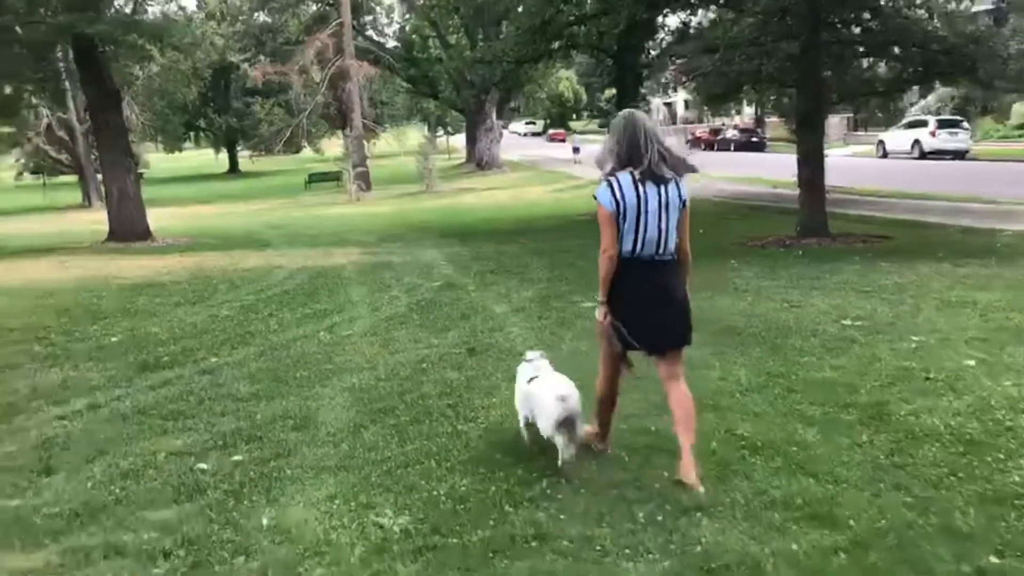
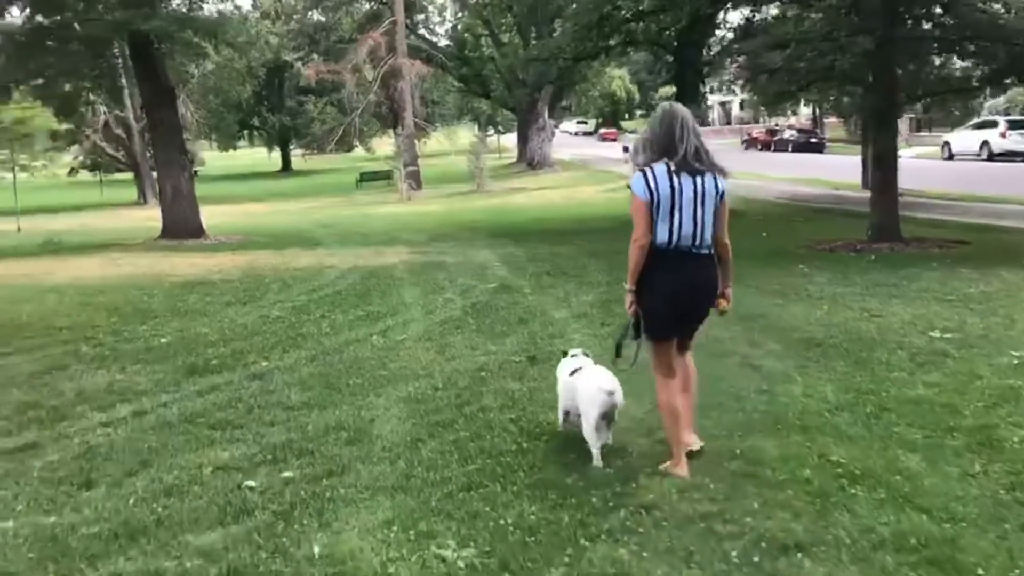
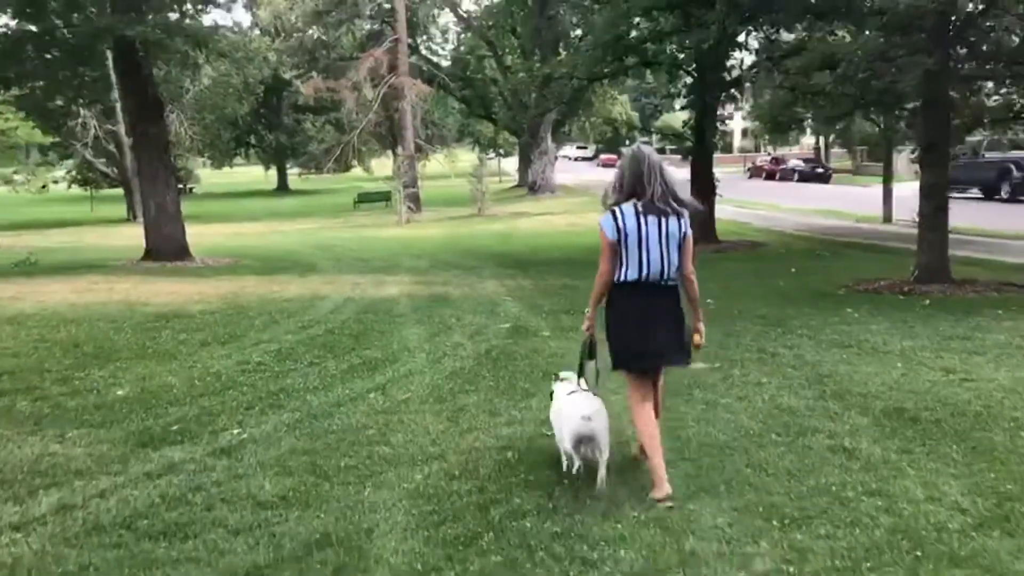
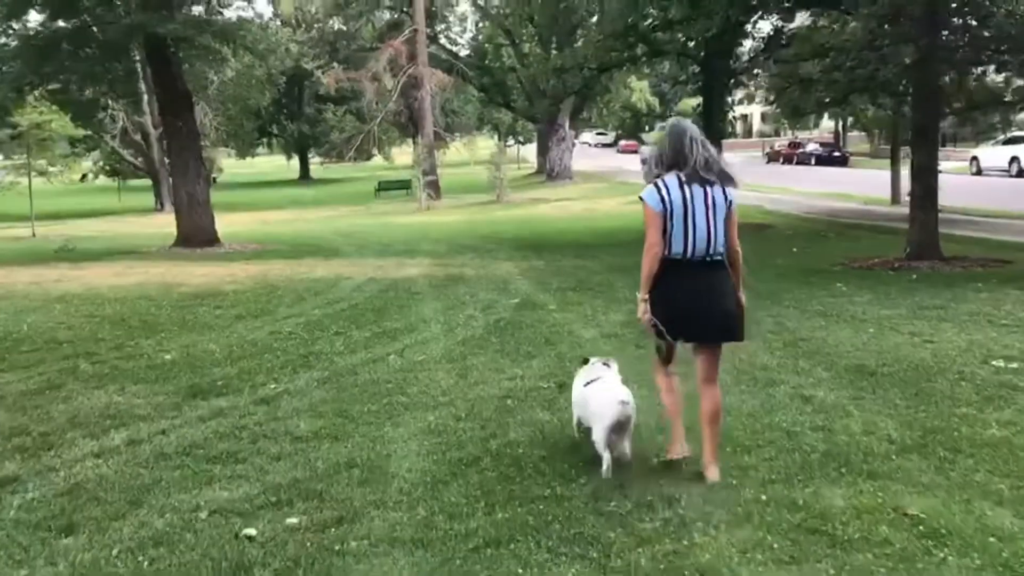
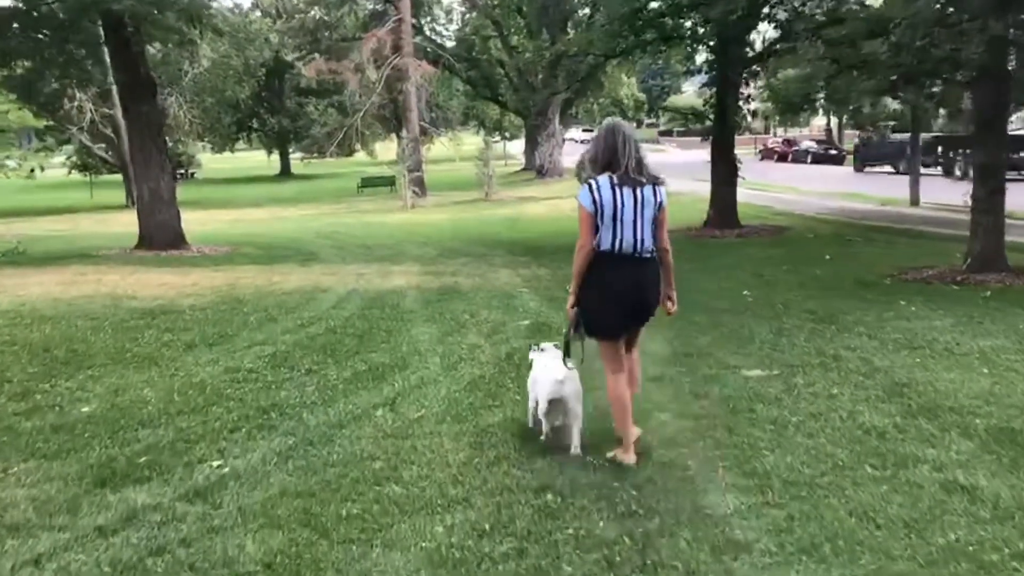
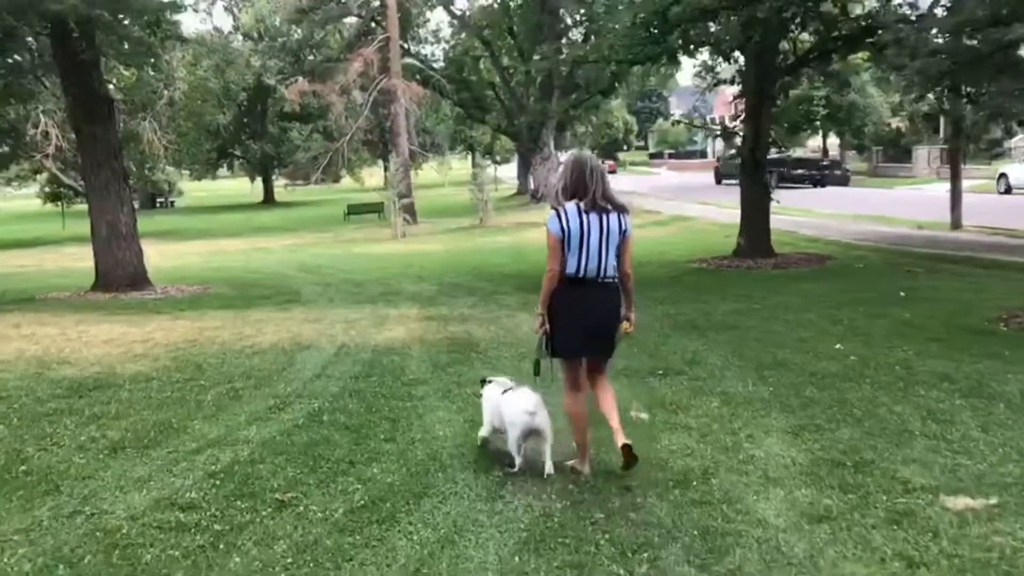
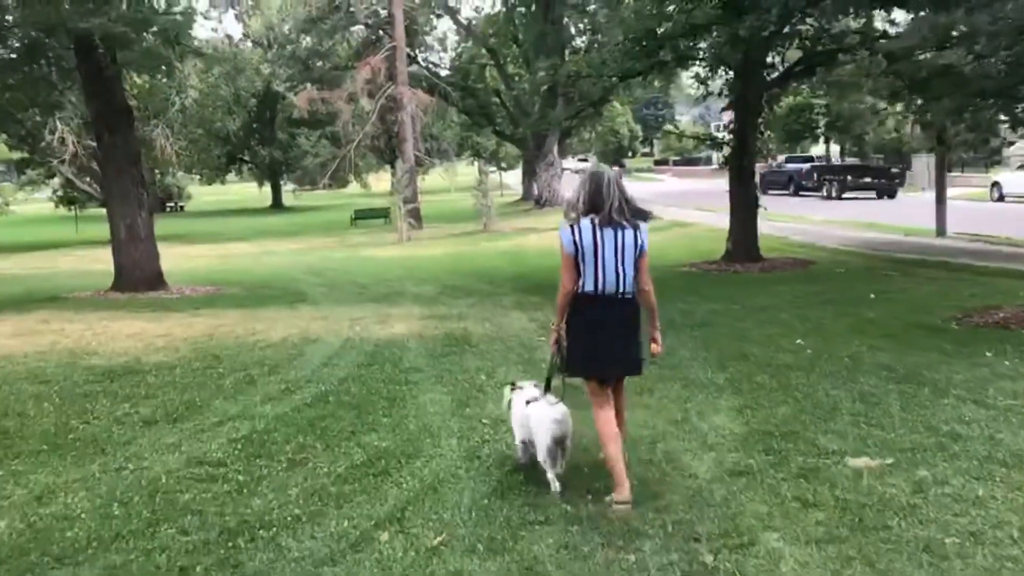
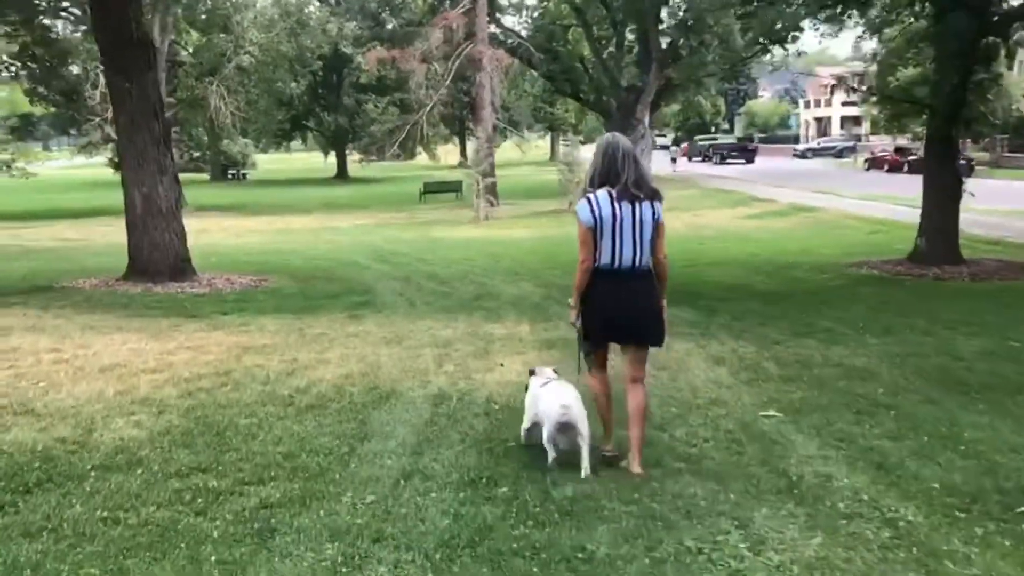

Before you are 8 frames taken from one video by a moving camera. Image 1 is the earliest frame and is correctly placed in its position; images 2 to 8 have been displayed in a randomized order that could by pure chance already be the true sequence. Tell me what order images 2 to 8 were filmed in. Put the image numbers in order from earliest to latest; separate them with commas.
2, 4, 3, 5, 7, 6, 8
